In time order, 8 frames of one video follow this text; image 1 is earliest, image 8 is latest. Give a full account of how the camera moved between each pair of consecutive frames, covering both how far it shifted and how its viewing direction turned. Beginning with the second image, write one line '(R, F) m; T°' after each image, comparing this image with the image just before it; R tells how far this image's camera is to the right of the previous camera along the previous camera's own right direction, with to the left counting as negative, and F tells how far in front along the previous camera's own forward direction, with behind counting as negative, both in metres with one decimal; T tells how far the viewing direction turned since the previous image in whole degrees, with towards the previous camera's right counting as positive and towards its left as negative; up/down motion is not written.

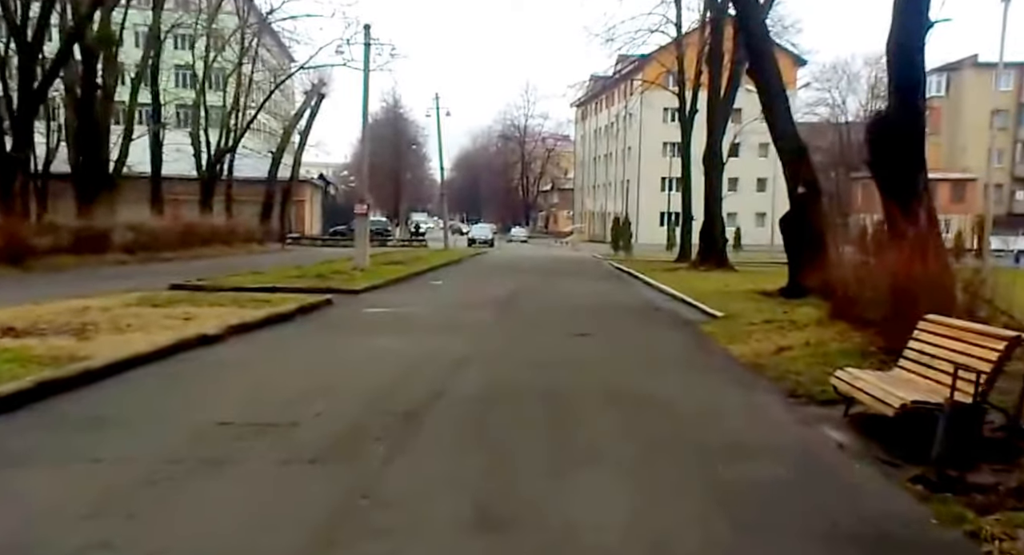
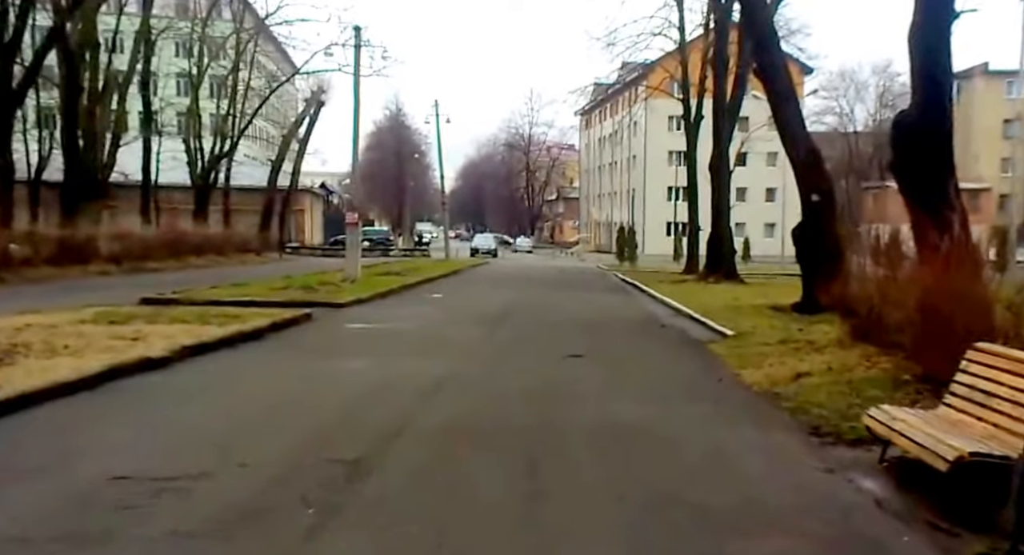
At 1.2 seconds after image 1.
(+0.3, +1.4) m; -1°
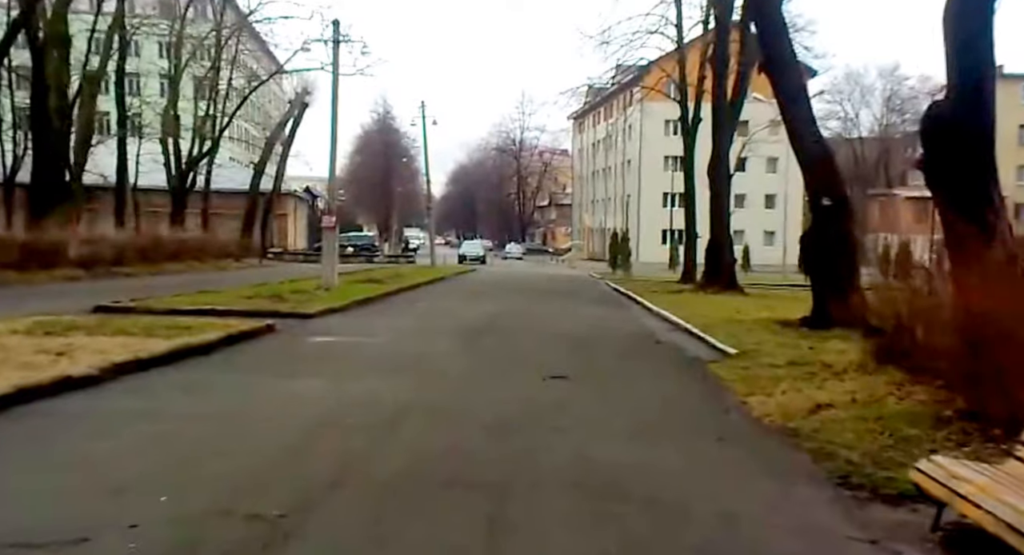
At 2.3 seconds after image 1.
(+0.2, +1.5) m; 0°
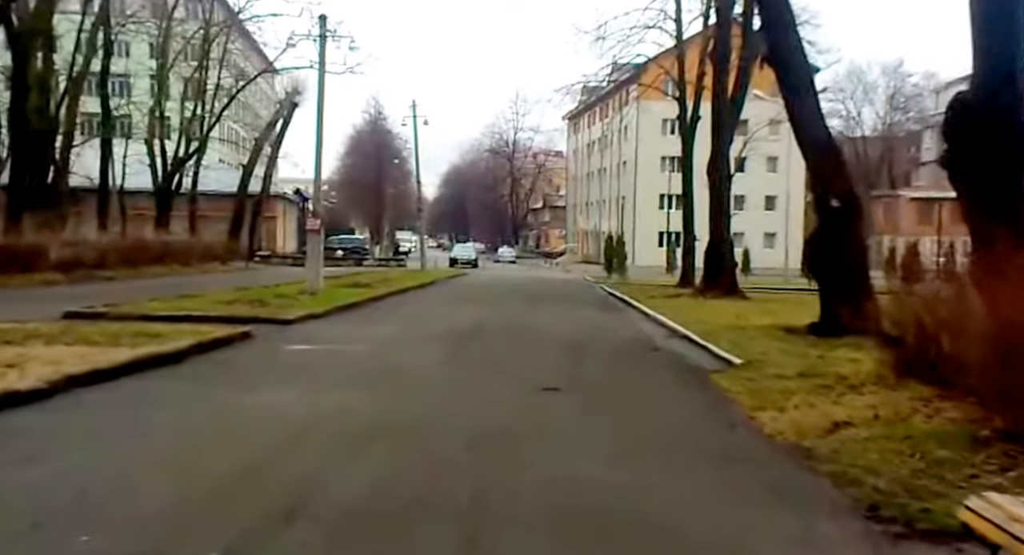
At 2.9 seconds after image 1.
(+0.1, +0.9) m; 0°
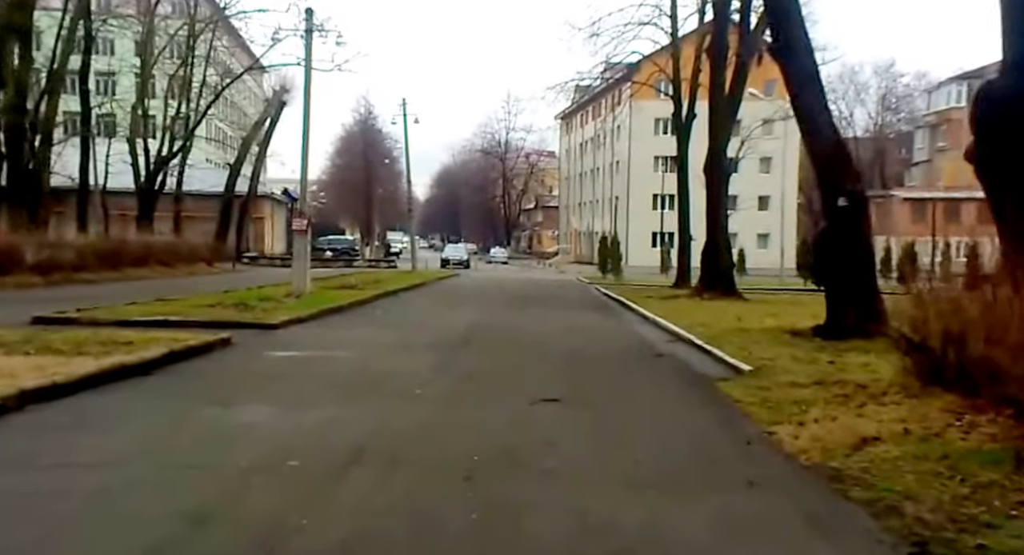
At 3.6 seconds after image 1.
(0.0, +0.7) m; 0°
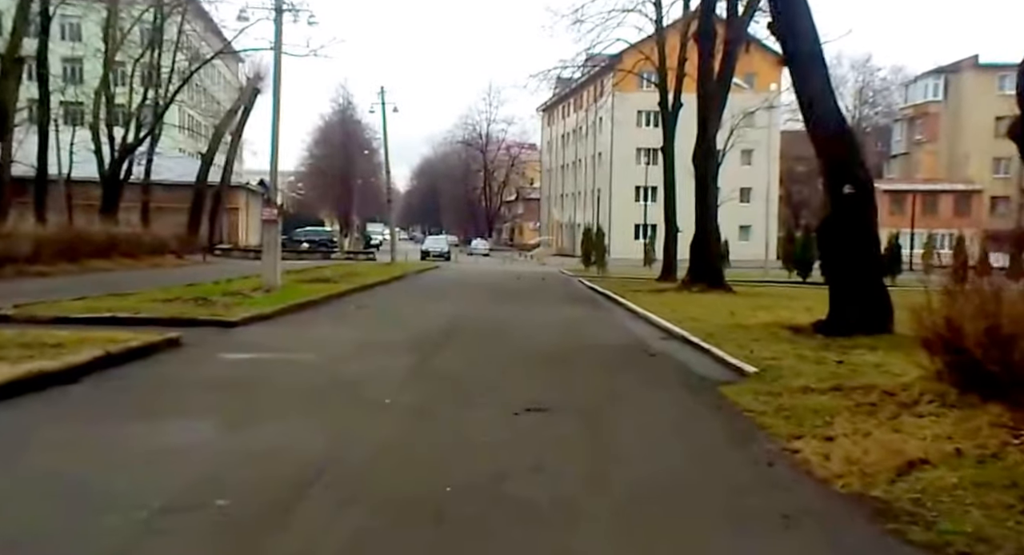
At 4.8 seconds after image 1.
(0.0, +1.2) m; +1°
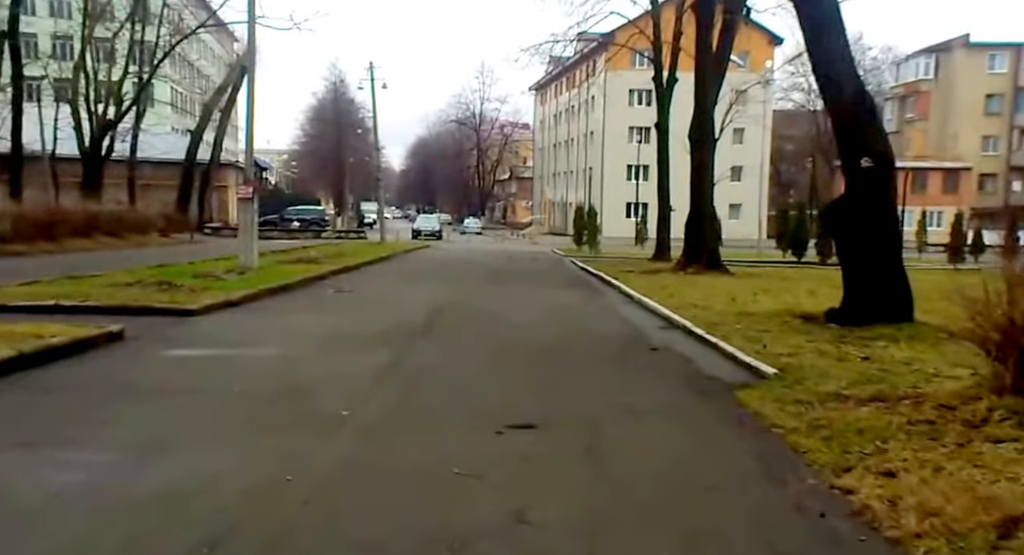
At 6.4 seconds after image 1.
(+0.1, +1.4) m; 0°
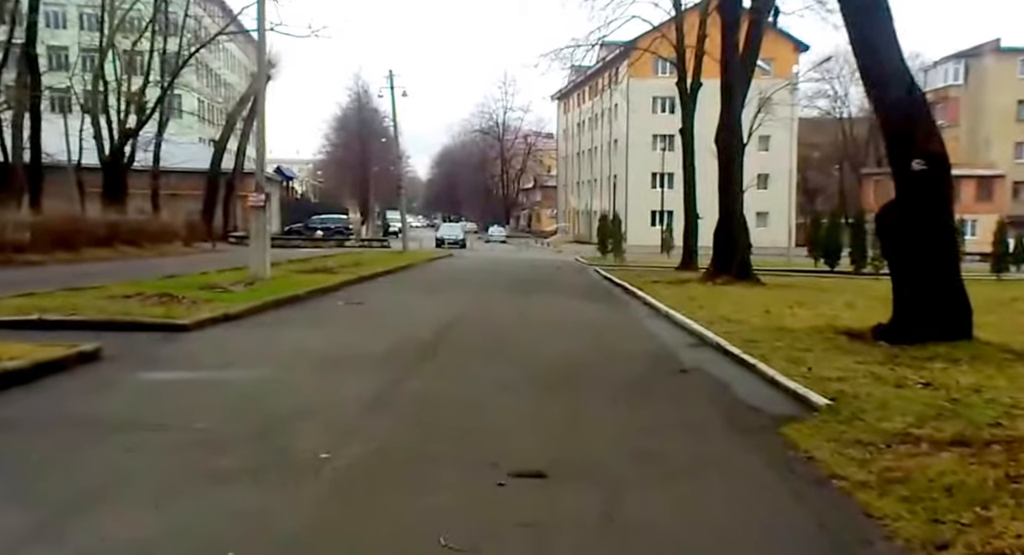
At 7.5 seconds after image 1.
(+0.1, +1.1) m; -1°
